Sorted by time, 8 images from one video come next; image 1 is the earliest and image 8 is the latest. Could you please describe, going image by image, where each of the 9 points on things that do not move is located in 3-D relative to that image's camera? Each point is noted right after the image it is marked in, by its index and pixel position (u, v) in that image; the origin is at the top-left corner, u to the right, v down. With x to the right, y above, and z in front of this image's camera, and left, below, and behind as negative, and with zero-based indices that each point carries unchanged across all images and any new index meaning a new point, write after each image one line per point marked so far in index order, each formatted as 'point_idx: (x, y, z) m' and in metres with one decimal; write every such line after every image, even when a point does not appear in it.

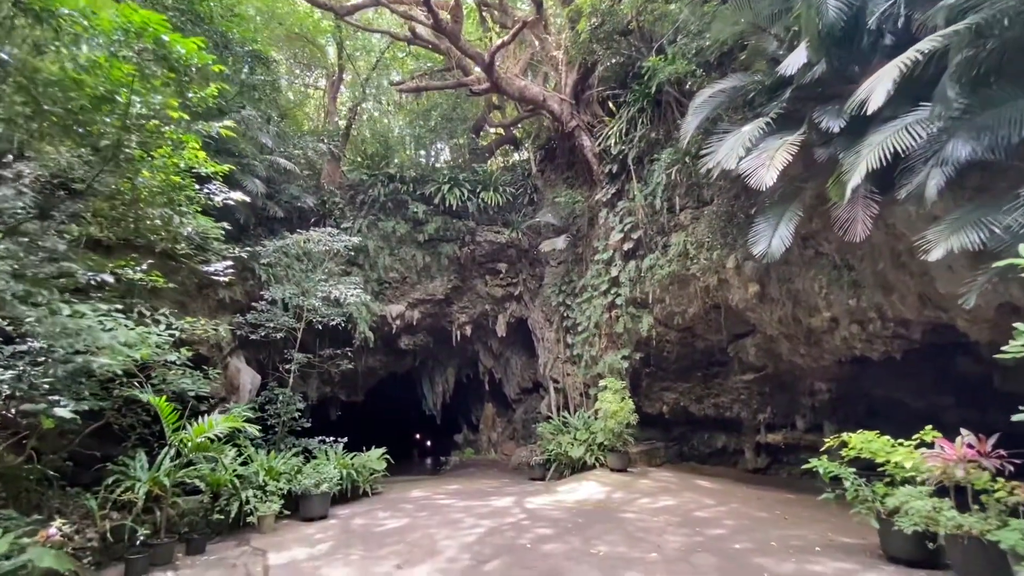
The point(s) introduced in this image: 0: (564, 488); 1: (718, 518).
0: (+0.8, -3.2, +7.6) m
1: (+2.4, -2.6, +5.4) m
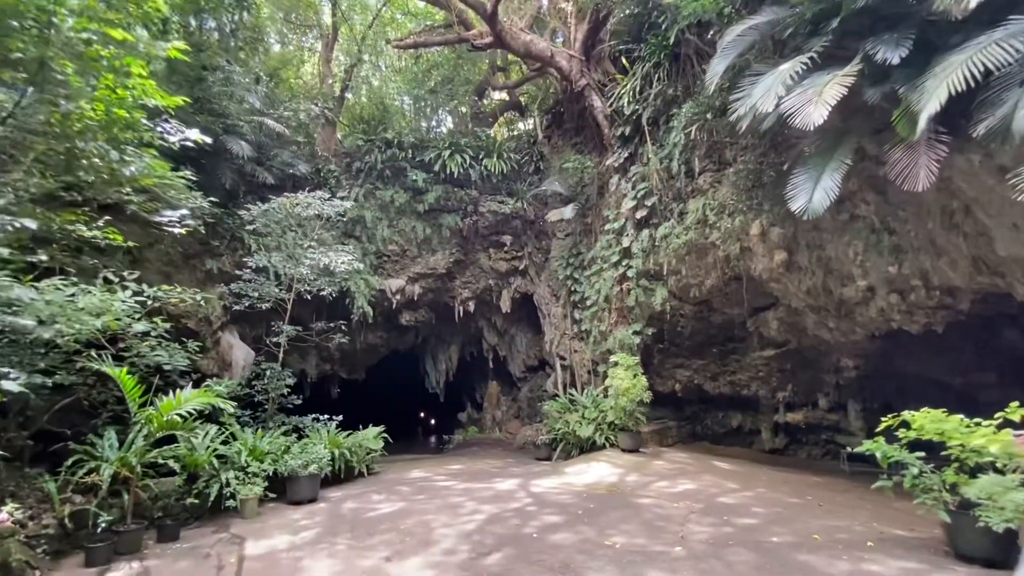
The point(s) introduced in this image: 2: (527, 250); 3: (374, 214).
0: (+0.9, -2.7, +7.1) m
1: (+2.4, -2.2, +4.9) m
2: (+0.4, +1.1, +13.2) m
3: (-3.5, +1.9, +12.1) m
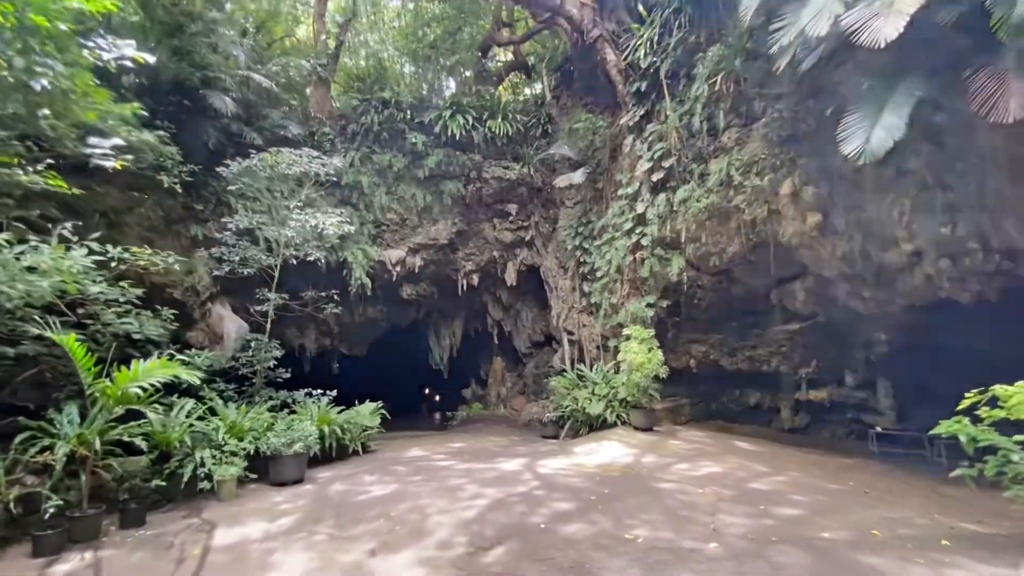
0: (+1.0, -2.2, +6.5) m
1: (+2.5, -1.9, +4.3) m
2: (+0.5, +1.8, +12.5) m
3: (-3.4, +2.6, +11.4) m
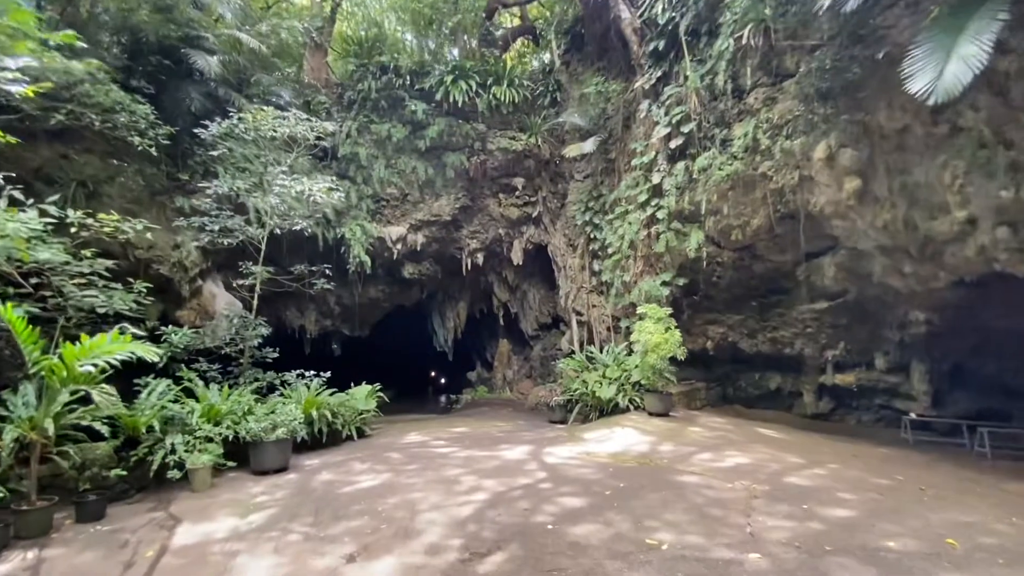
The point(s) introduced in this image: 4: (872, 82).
0: (+1.0, -1.9, +6.0) m
1: (+2.5, -1.6, +3.7) m
2: (+0.7, +2.4, +11.8) m
3: (-3.3, +3.1, +10.8) m
4: (+4.4, +2.5, +5.8) m
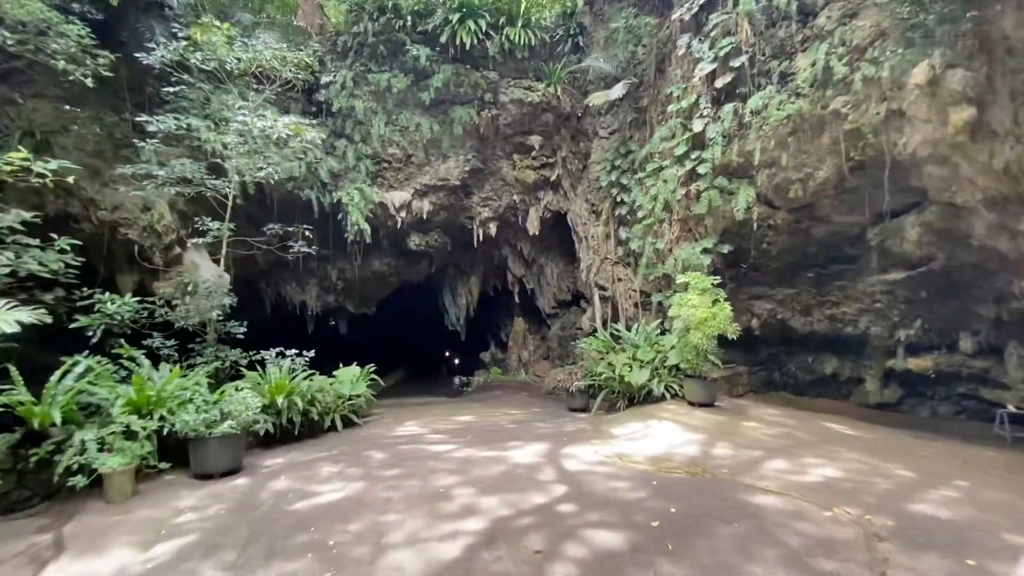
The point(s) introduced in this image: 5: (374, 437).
0: (+1.2, -1.5, +4.9) m
1: (+2.5, -1.3, +2.6) m
2: (+1.1, +3.0, +10.5) m
3: (-3.0, +3.7, +9.6) m
4: (+4.5, +2.9, +4.3) m
5: (-1.5, -1.6, +5.1) m
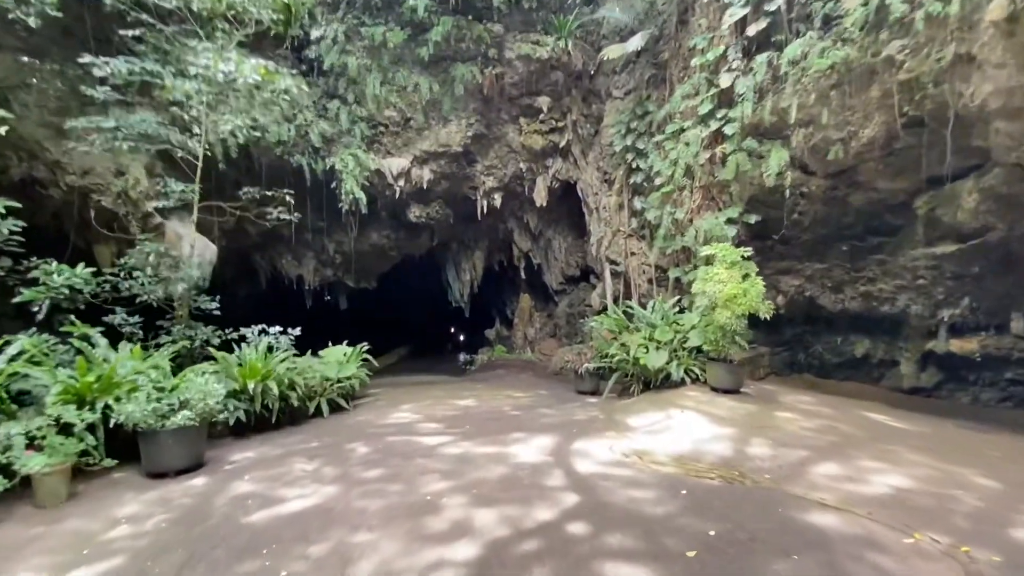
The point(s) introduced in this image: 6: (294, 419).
0: (+1.2, -1.2, +4.3) m
1: (+2.5, -1.1, +2.0) m
2: (+1.2, +3.5, +9.7) m
3: (-2.8, +4.2, +8.8) m
4: (+4.6, +3.1, +3.5) m
5: (-1.5, -1.3, +4.6) m
6: (-2.1, -1.3, +4.6) m
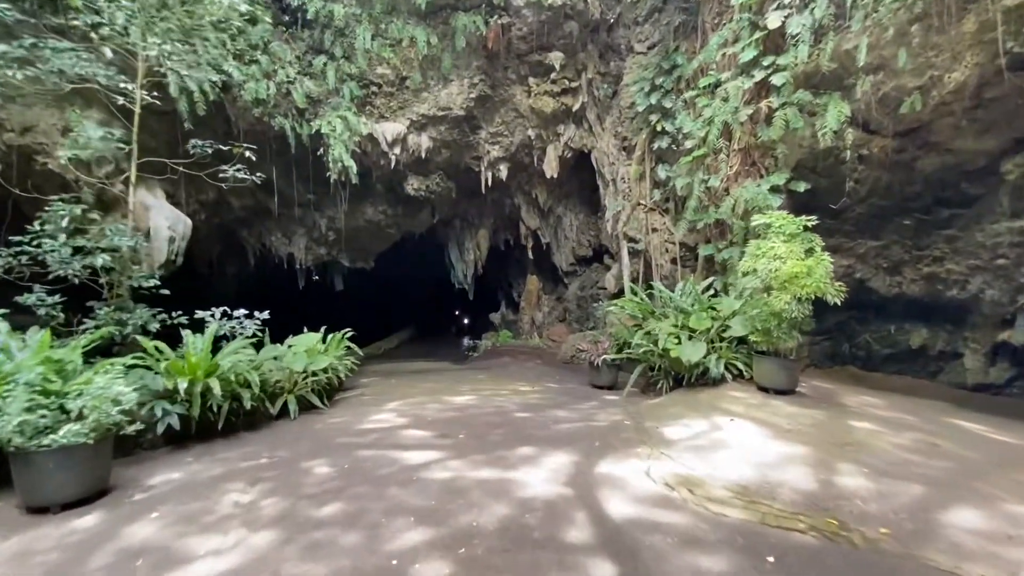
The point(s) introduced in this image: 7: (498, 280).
0: (+1.2, -1.0, +3.5) m
1: (+2.5, -1.1, +1.1) m
2: (+1.3, +3.9, +8.7) m
3: (-2.7, +4.6, +7.8) m
4: (+4.6, +3.2, +2.4) m
5: (-1.4, -1.1, +3.7) m
6: (-2.1, -1.1, +3.8) m
7: (-0.5, +0.2, +14.1) m
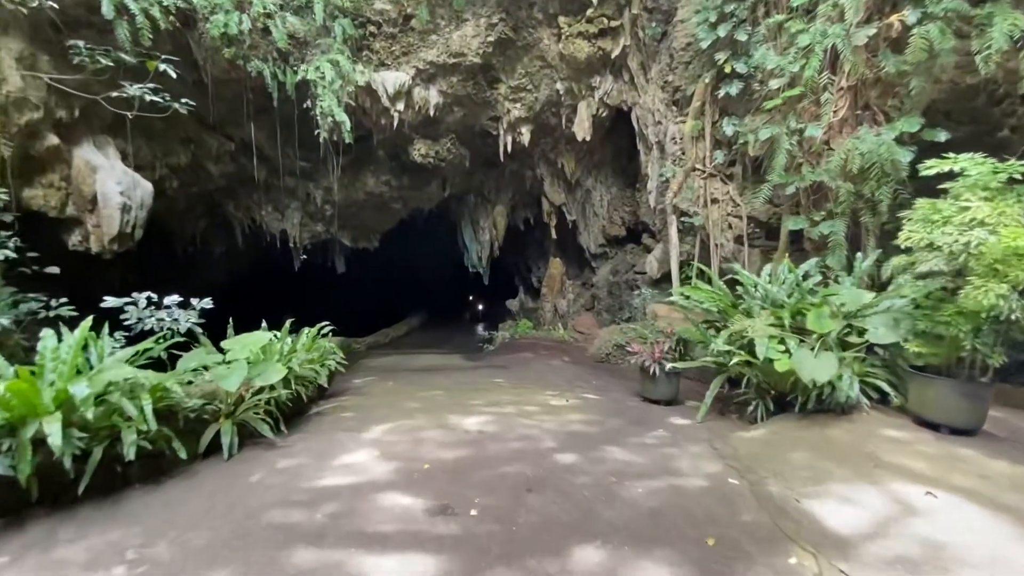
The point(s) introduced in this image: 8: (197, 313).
0: (+1.4, -1.0, +2.0) m
1: (+2.7, -1.1, -0.4) m
2: (+1.7, +4.1, +7.1) m
3: (-2.3, +4.9, +6.3) m
4: (+4.8, +3.2, +0.8) m
5: (-1.2, -1.0, +2.4) m
6: (-1.9, -0.9, +2.5) m
7: (+0.1, +0.6, +12.7) m
8: (-2.3, -0.2, +3.4) m
